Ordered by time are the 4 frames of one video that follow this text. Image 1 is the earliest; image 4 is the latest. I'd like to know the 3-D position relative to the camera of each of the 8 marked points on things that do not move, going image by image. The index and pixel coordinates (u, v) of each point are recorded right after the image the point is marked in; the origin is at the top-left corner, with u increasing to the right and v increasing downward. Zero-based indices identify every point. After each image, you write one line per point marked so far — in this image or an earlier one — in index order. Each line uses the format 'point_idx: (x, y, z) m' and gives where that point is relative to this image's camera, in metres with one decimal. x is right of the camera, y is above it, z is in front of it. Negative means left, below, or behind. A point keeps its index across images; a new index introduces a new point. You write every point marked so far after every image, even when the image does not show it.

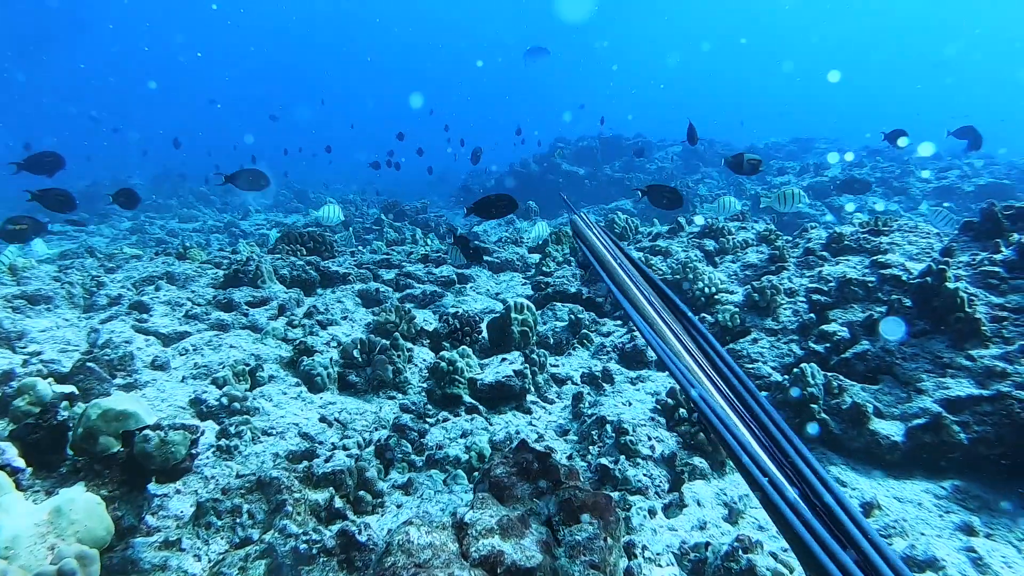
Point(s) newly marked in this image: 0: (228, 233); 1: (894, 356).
0: (-5.0, +1.0, +14.3) m
1: (+2.2, -0.4, +4.7) m
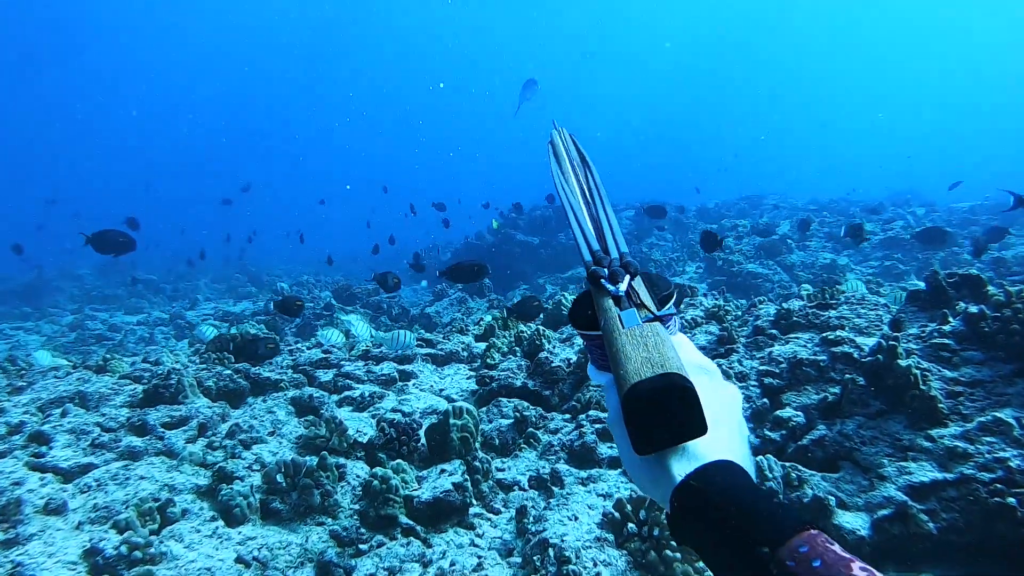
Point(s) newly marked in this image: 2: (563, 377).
0: (-5.8, -0.7, +13.8) m
1: (+1.9, -0.9, +4.5) m
2: (+0.4, -0.7, +6.1) m
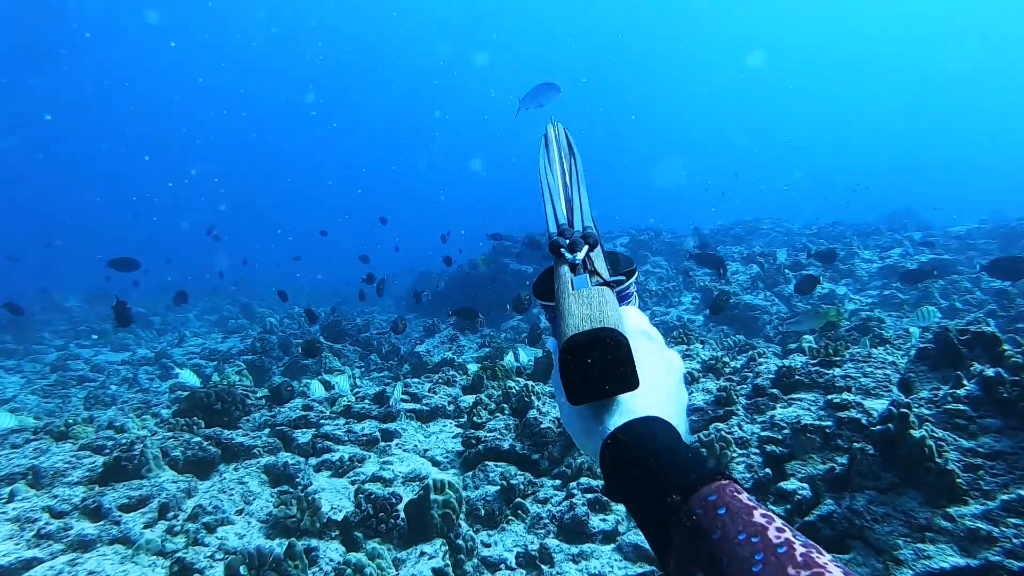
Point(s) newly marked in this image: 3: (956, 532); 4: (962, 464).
0: (-6.0, -1.4, +13.4) m
1: (+1.8, -1.2, +4.2) m
2: (+0.3, -1.1, +5.8) m
3: (+2.1, -1.2, +3.7) m
4: (+2.3, -0.9, +4.2) m
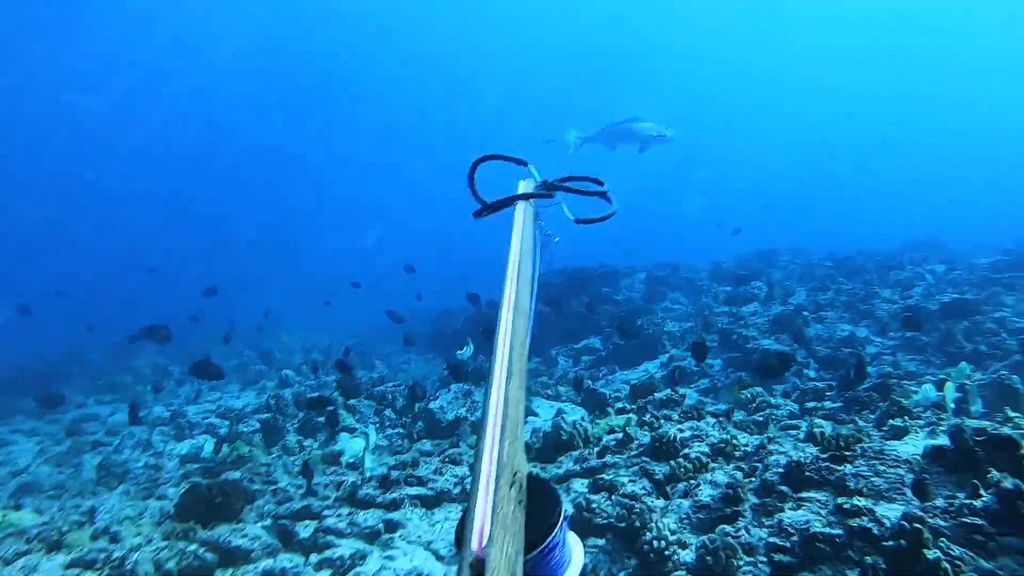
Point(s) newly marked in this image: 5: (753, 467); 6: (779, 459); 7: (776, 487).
0: (-5.7, -2.4, +13.4) m
1: (+1.8, -1.8, +4.0) m
2: (+0.3, -1.7, +5.6) m
3: (+2.0, -1.7, +3.5) m
4: (+2.3, -1.5, +4.0) m
5: (+1.8, -1.3, +6.1) m
6: (+2.0, -1.2, +5.9) m
7: (+1.8, -1.3, +5.4) m
